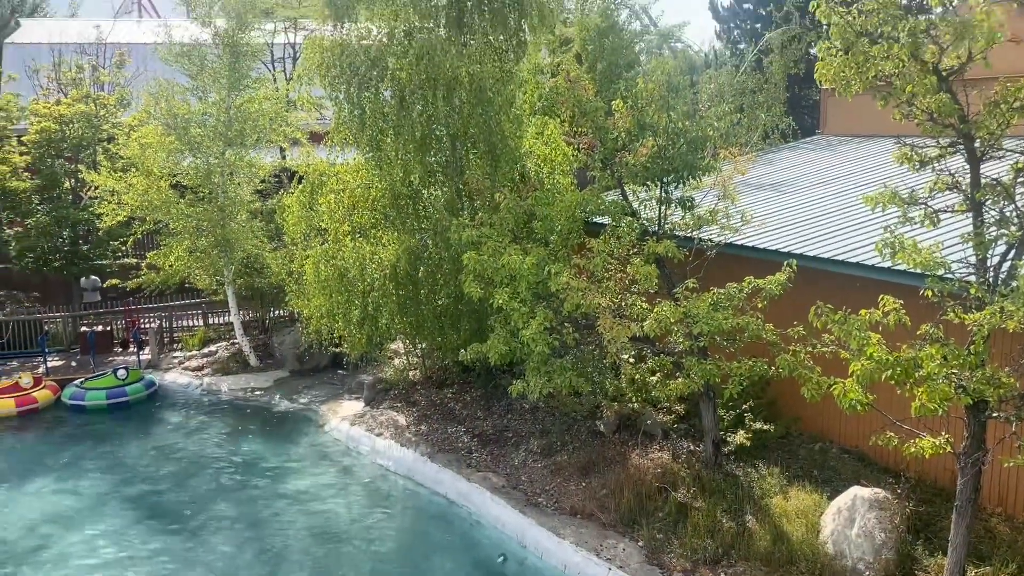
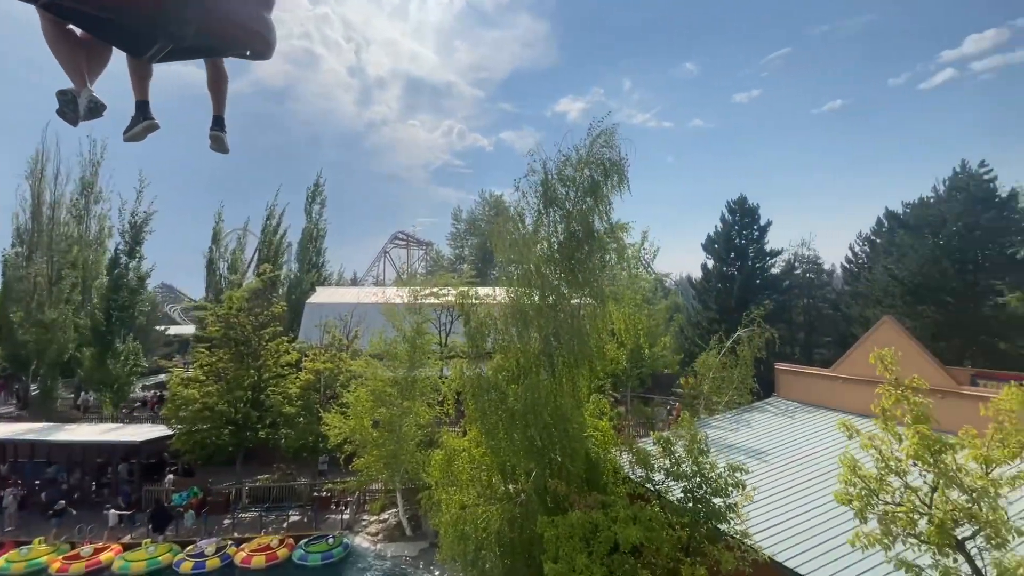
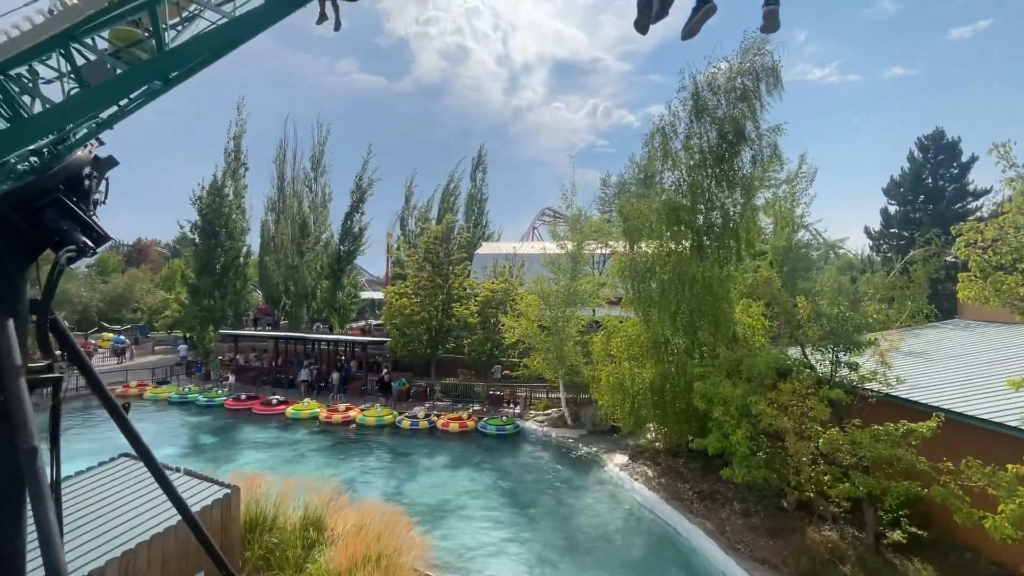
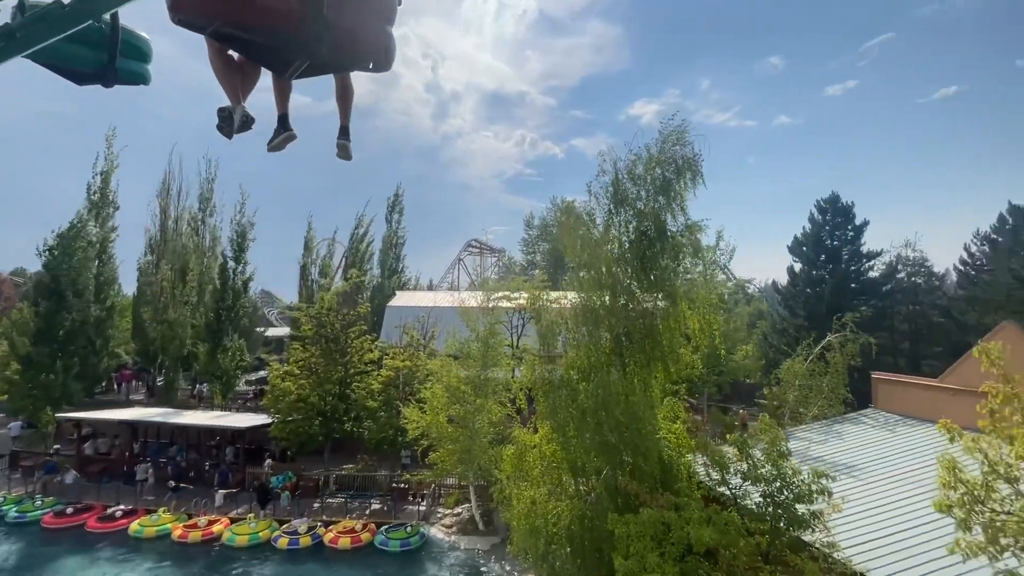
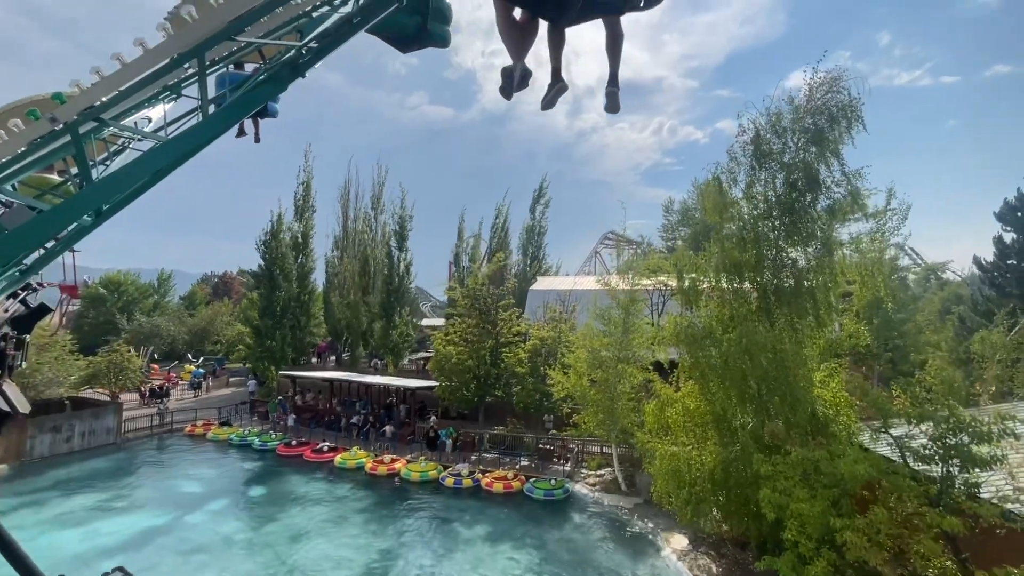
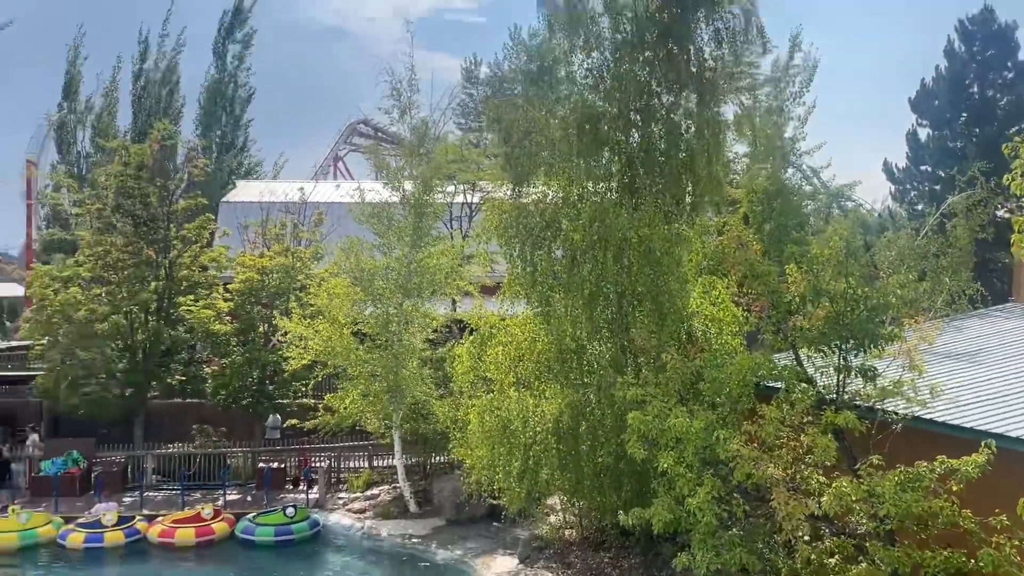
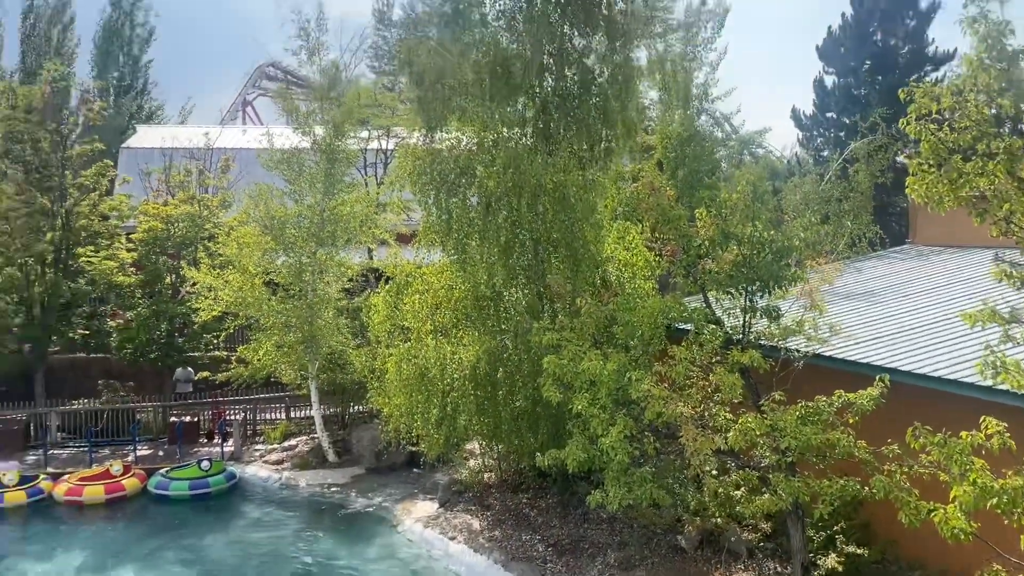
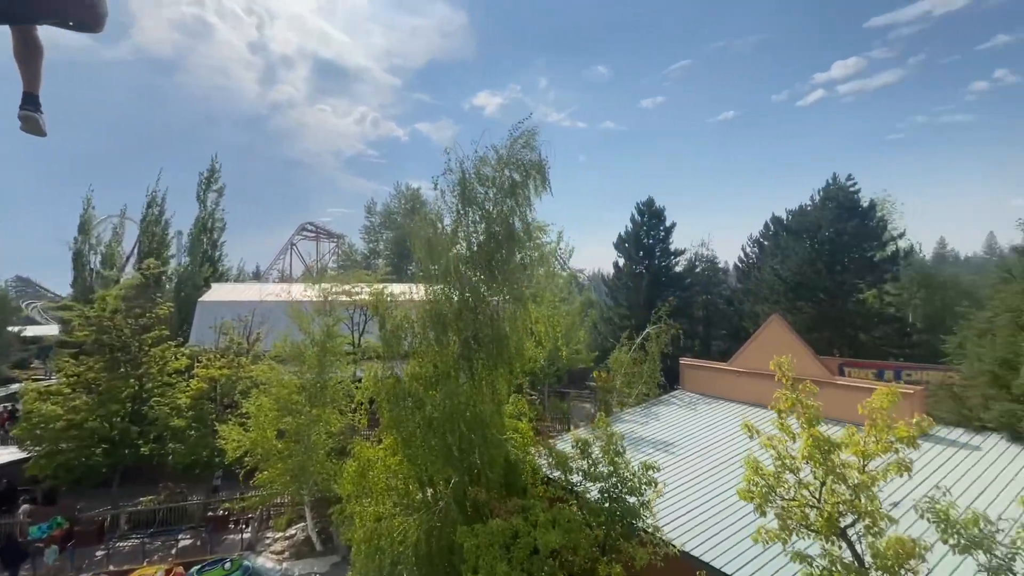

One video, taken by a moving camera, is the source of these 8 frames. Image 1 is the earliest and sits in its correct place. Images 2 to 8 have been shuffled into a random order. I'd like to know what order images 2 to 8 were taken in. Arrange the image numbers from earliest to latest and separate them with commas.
7, 6, 3, 5, 4, 2, 8
